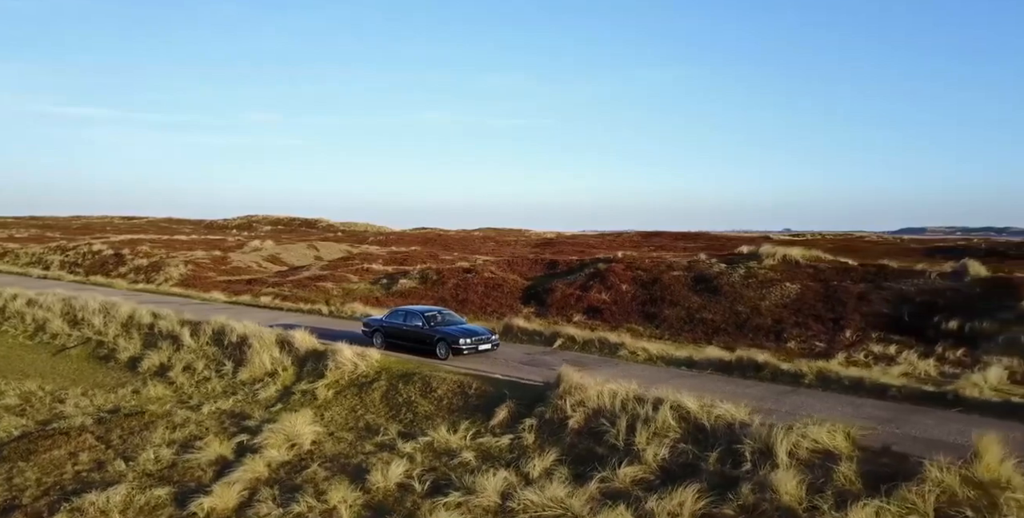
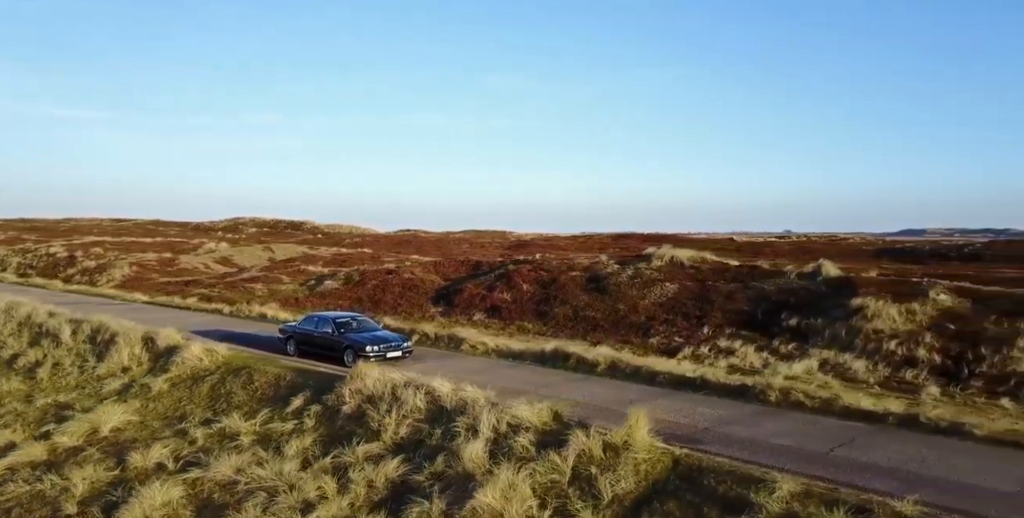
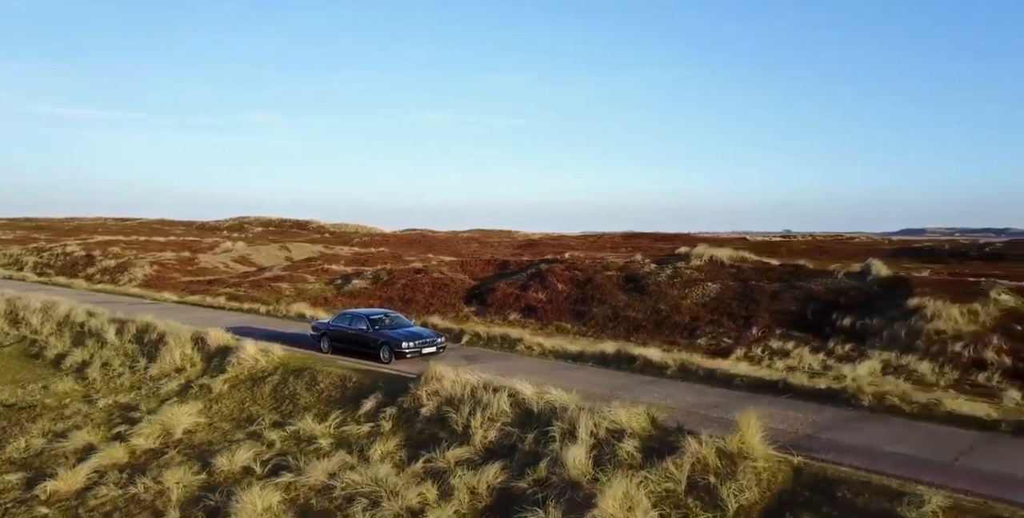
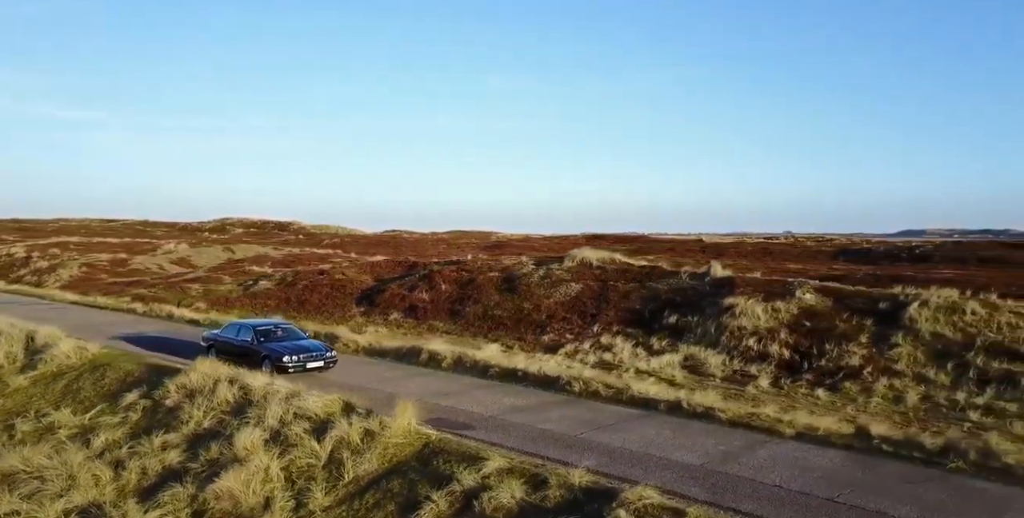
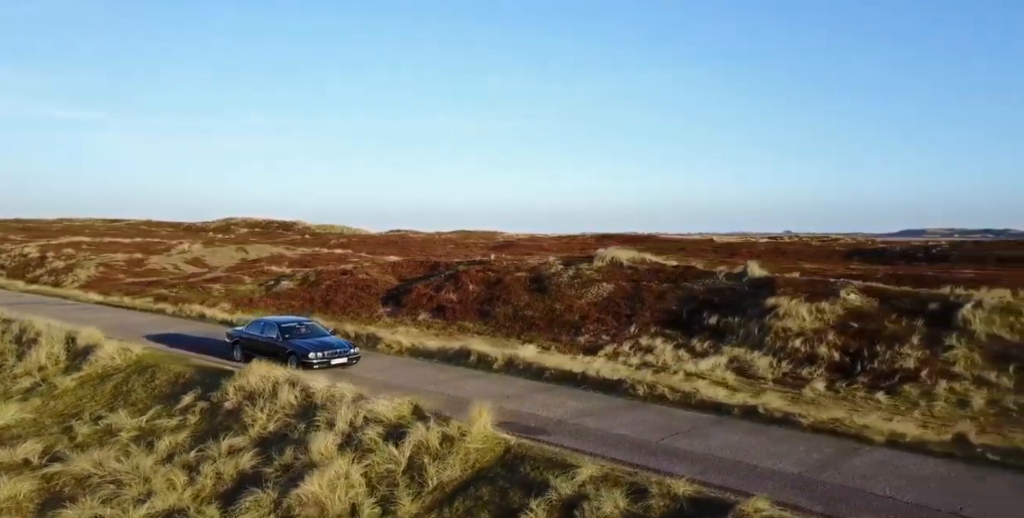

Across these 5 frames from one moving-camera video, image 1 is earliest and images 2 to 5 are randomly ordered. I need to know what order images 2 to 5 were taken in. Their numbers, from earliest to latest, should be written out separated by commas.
3, 2, 5, 4
